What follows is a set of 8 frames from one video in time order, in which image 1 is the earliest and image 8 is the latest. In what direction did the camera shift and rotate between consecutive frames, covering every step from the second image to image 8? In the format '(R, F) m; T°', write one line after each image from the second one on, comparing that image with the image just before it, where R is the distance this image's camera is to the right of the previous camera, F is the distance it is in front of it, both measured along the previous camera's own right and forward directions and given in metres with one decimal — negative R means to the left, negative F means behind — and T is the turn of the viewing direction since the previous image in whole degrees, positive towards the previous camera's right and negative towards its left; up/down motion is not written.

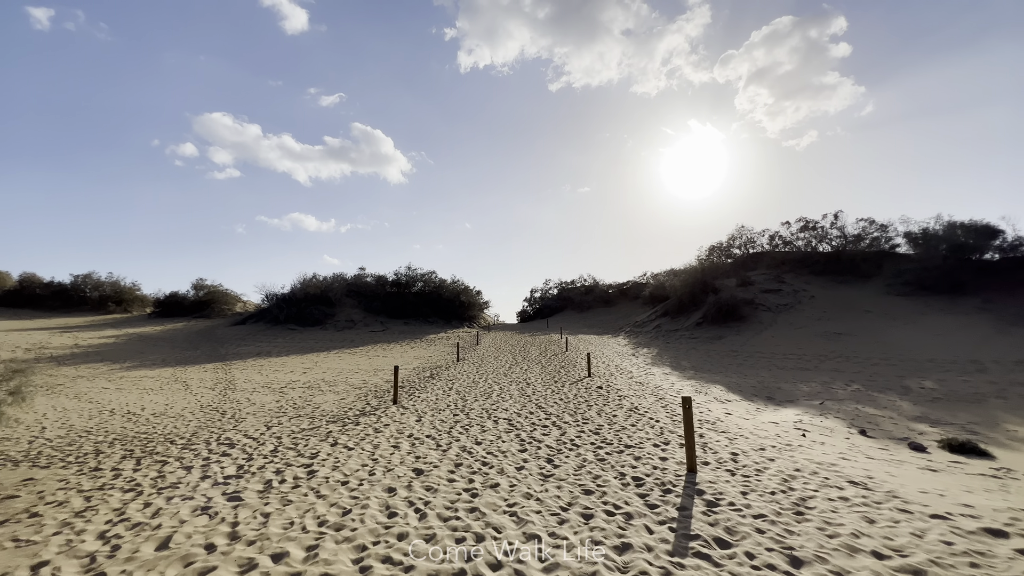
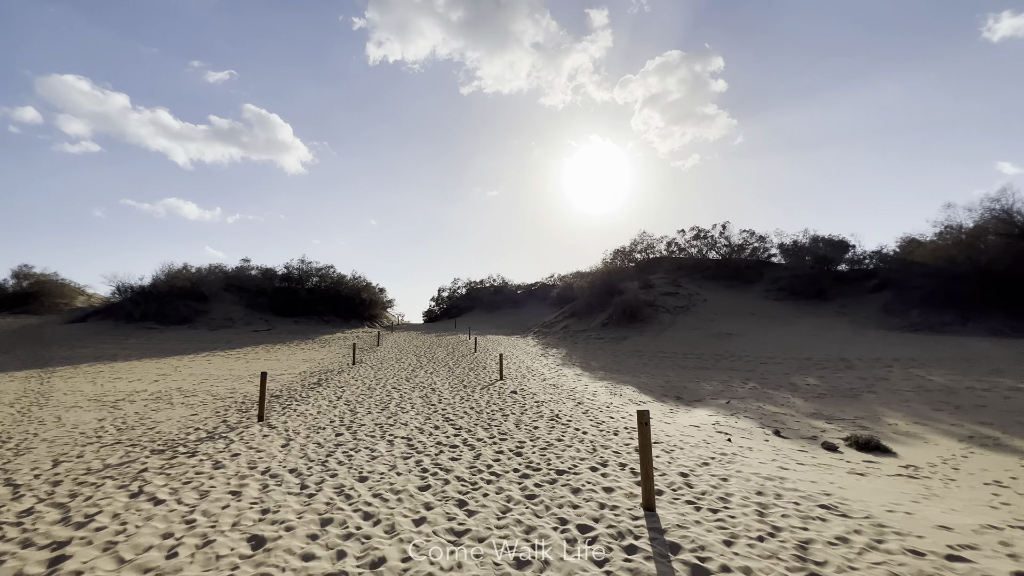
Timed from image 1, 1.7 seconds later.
(0.0, +1.2) m; +12°
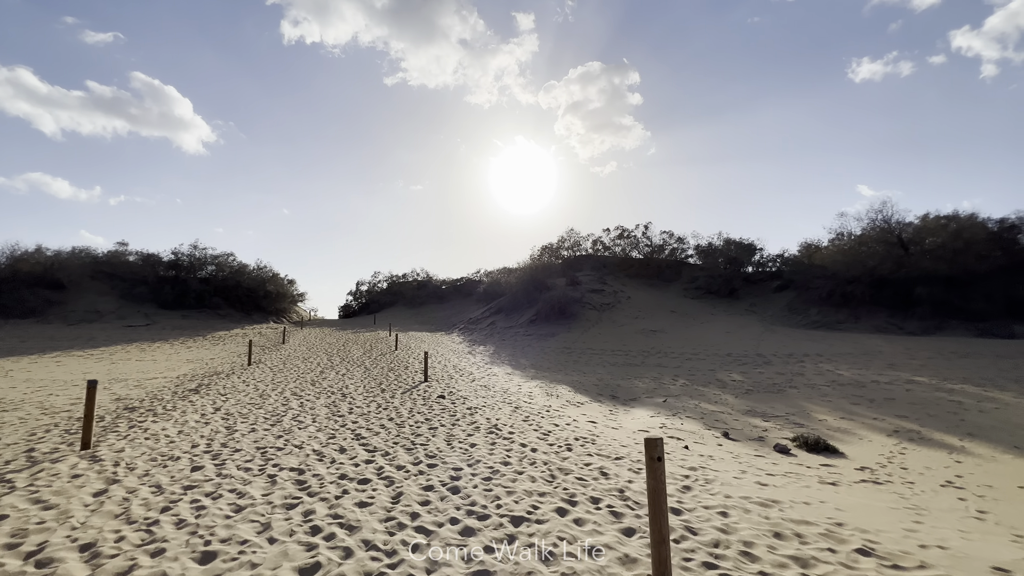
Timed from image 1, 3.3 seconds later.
(-0.1, +1.2) m; +10°
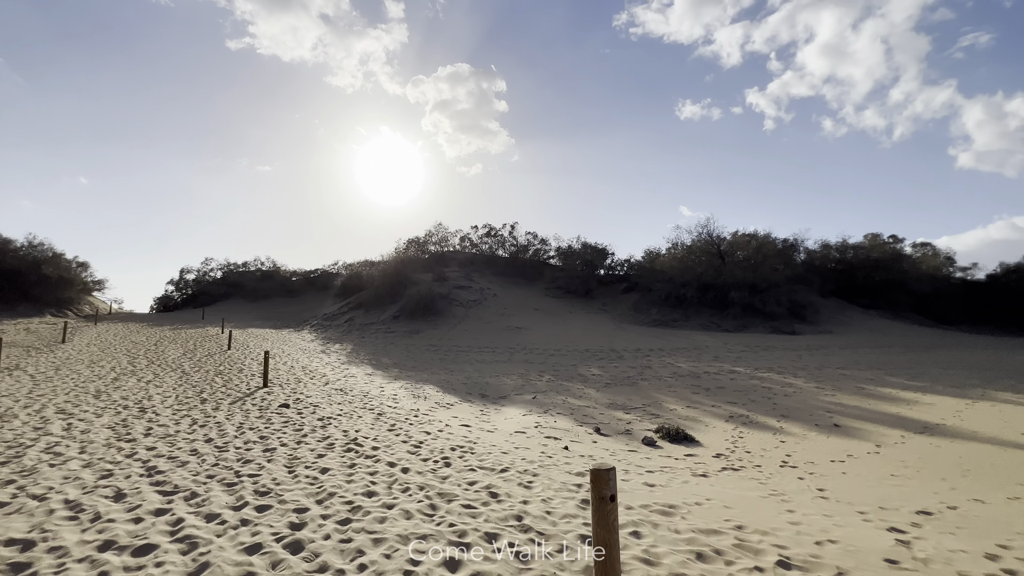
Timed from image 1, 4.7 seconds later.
(-0.1, +0.8) m; +17°
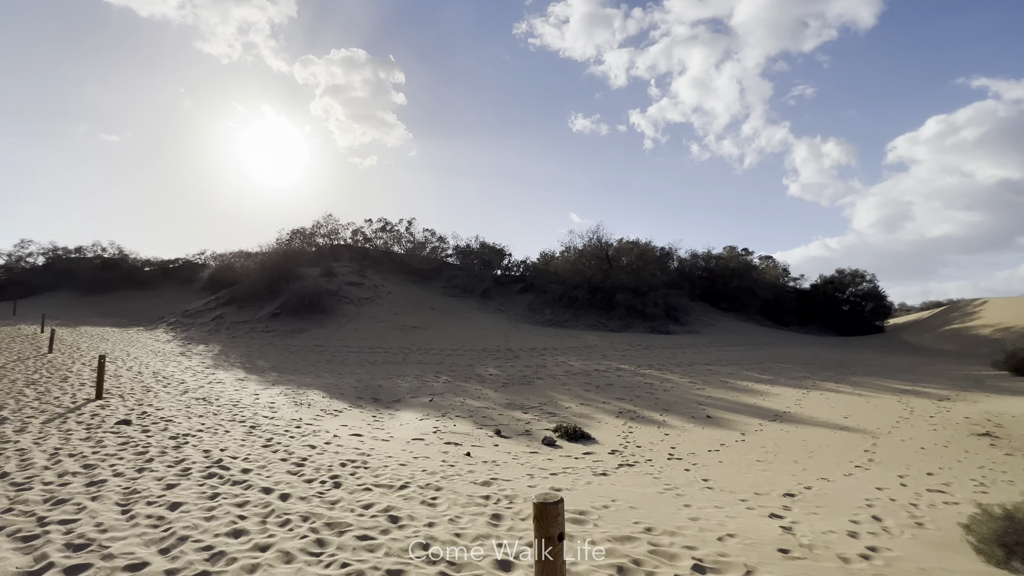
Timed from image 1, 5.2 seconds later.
(-0.1, +0.3) m; +13°
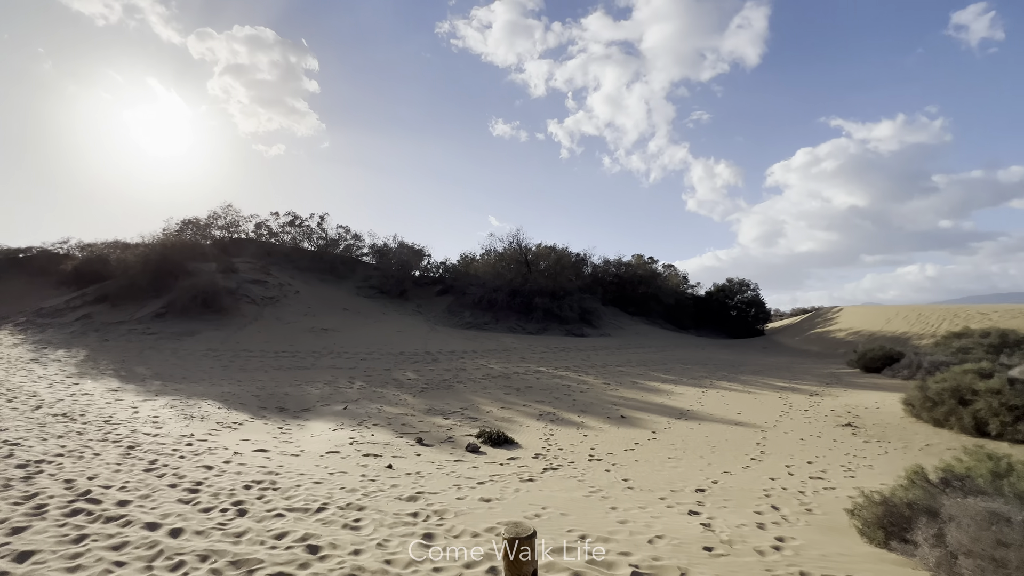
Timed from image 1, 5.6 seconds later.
(-0.1, +0.1) m; +10°
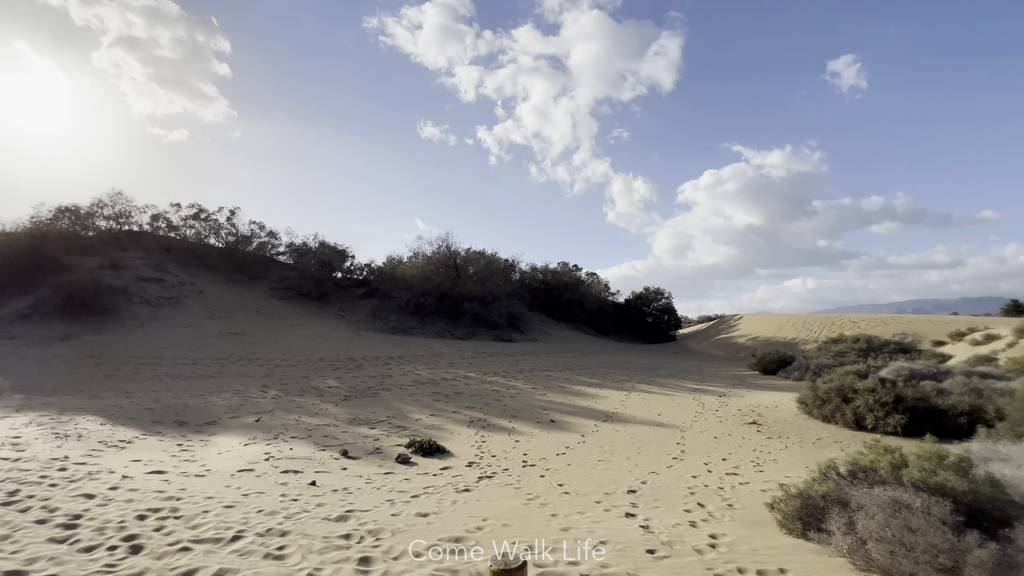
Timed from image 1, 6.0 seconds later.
(-0.1, +0.1) m; +9°
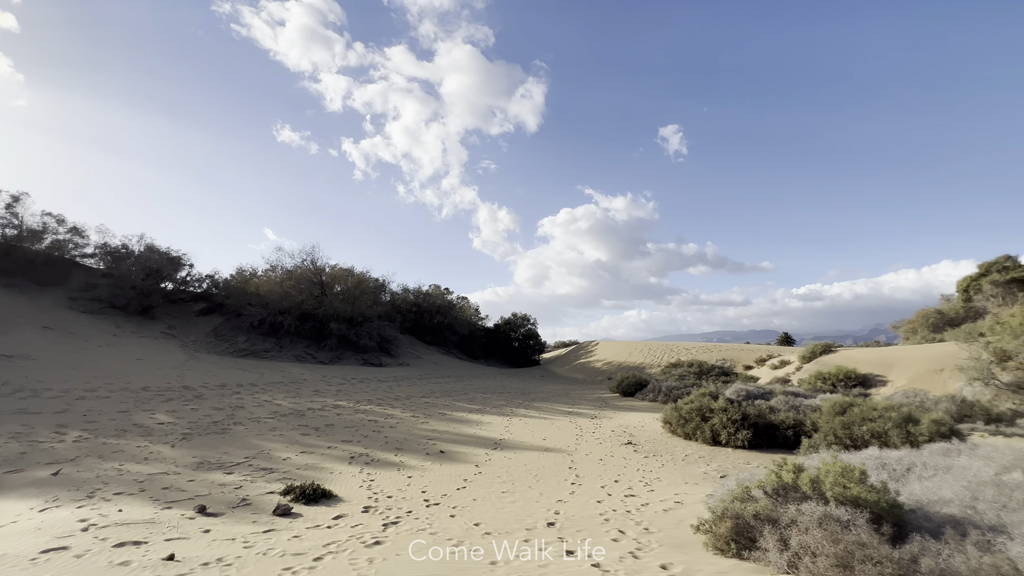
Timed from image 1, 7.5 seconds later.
(-0.6, +0.4) m; +17°
